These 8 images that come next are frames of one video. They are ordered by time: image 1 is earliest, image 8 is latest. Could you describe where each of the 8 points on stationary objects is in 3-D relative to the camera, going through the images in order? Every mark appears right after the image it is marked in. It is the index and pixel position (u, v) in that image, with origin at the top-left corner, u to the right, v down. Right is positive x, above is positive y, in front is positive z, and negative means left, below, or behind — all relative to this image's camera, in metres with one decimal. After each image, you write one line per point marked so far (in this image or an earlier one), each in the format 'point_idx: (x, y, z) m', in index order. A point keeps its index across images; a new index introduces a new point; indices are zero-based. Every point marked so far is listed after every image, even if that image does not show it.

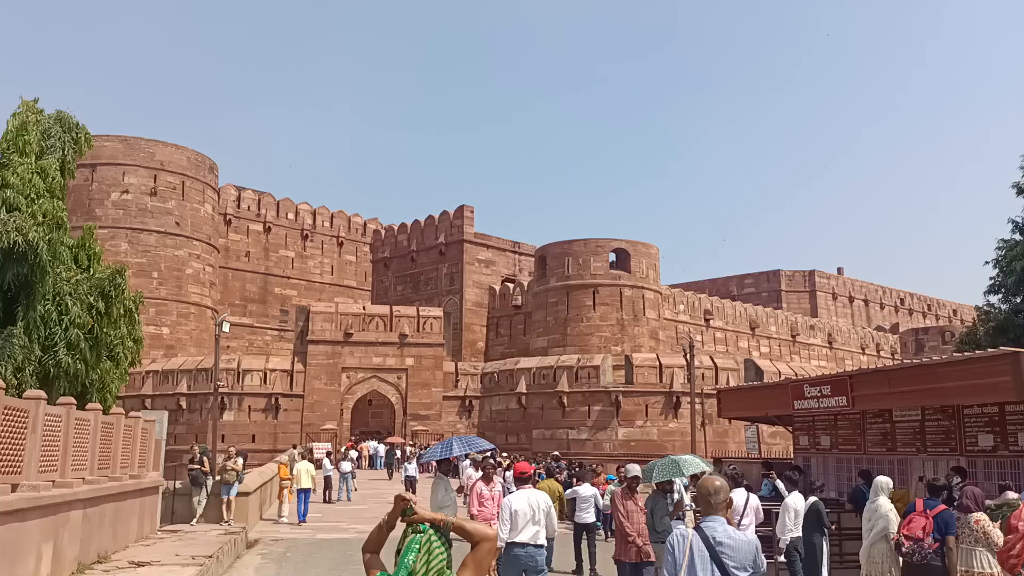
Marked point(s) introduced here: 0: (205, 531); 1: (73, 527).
0: (-3.6, -2.9, +10.2) m
1: (-3.6, -1.9, +7.0) m
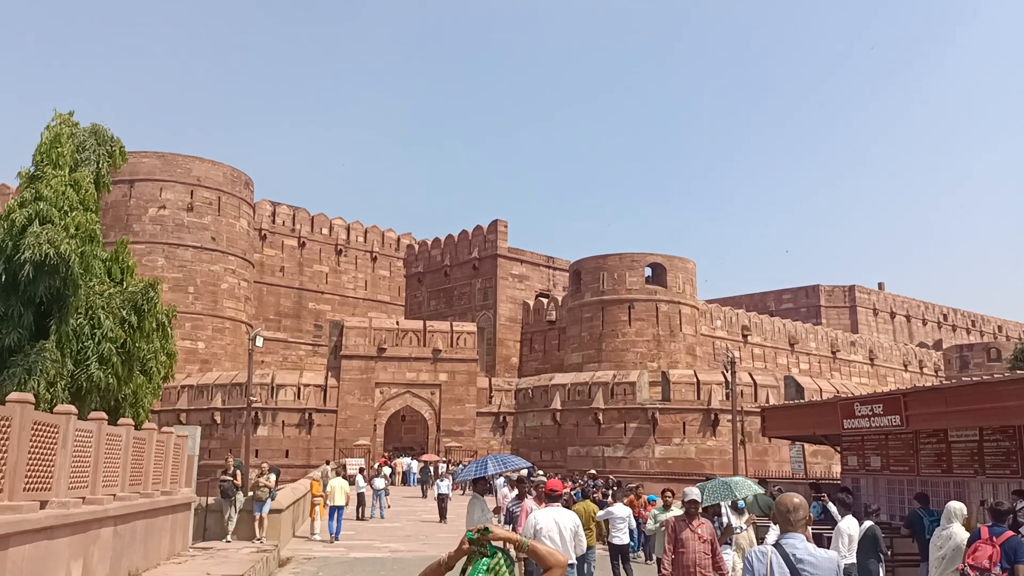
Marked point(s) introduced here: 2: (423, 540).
0: (-3.2, -3.1, +10.1) m
1: (-3.3, -2.0, +6.9) m
2: (-1.4, -3.9, +13.2) m
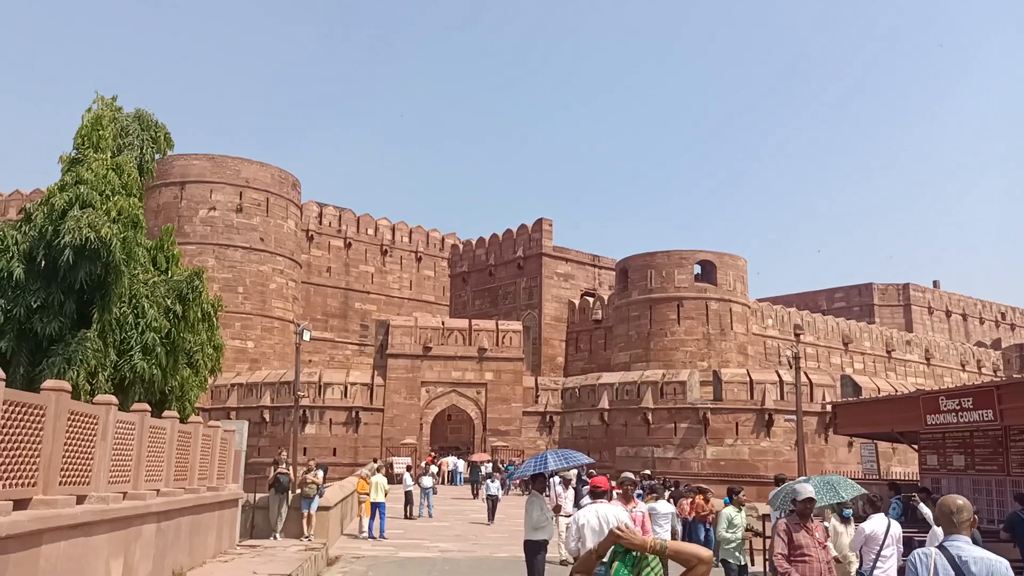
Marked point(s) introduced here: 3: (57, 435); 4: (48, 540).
0: (-2.6, -2.9, +9.8) m
1: (-2.8, -1.9, +6.6) m
2: (-0.6, -3.8, +12.8) m
3: (-2.7, -0.9, +5.1) m
4: (-2.6, -1.4, +4.9) m
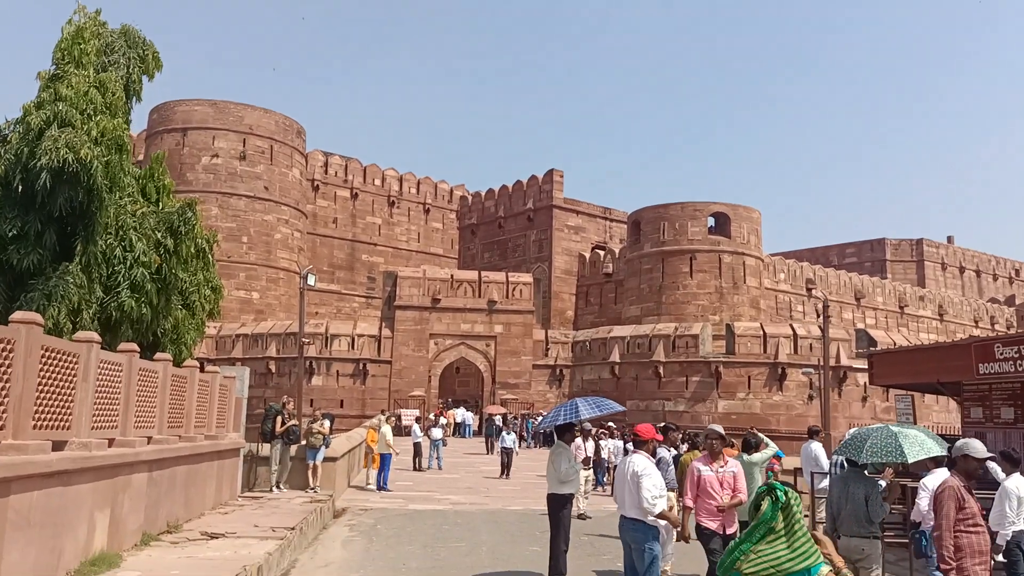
0: (-2.4, -2.3, +9.3) m
1: (-2.7, -1.4, +6.1) m
2: (-0.4, -3.0, +12.4) m
3: (-2.5, -0.4, +4.5) m
4: (-2.5, -1.0, +4.3) m
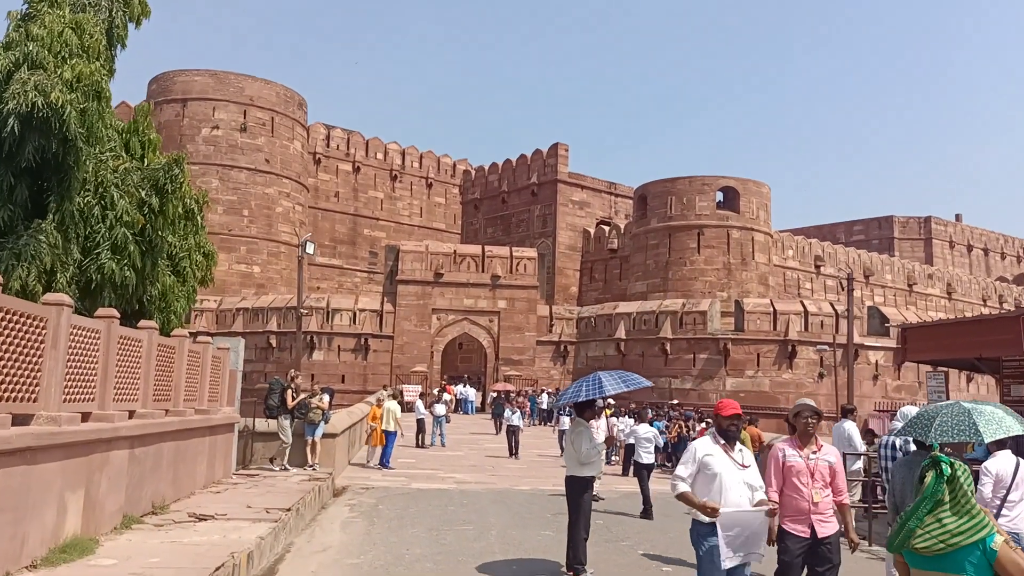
0: (-2.3, -1.9, +8.8) m
1: (-2.6, -1.2, +5.6) m
2: (-0.3, -2.5, +11.9) m
3: (-2.5, -0.2, +4.0) m
4: (-2.4, -0.8, +3.8) m
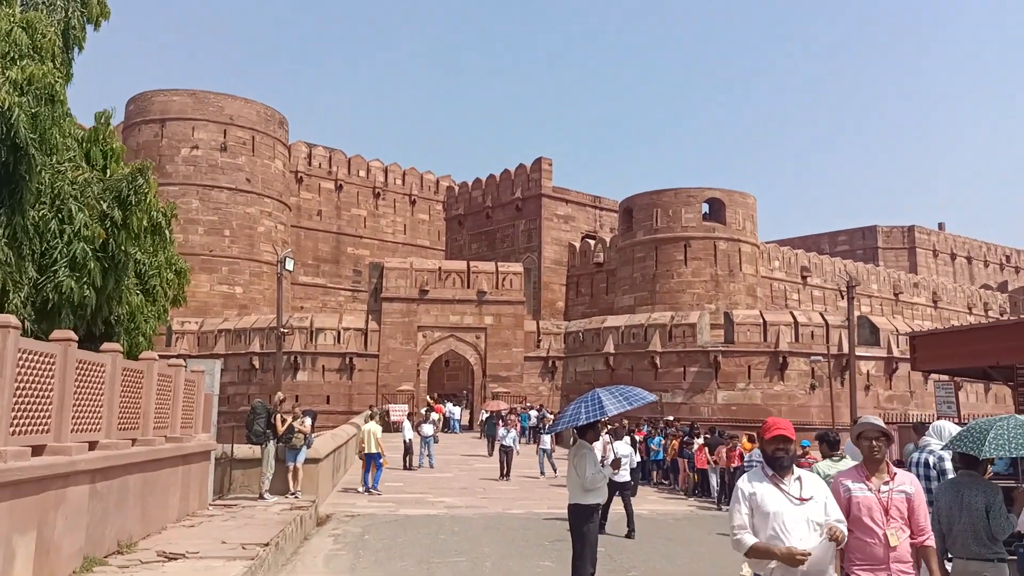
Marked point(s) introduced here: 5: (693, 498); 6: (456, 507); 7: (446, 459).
0: (-2.4, -2.1, +8.3) m
1: (-2.6, -1.3, +5.1) m
2: (-0.4, -2.7, +11.5) m
3: (-2.5, -0.3, +3.5) m
4: (-2.4, -0.9, +3.3) m
5: (+2.5, -2.9, +12.0) m
6: (-0.7, -2.6, +10.1) m
7: (-1.3, -3.4, +17.0) m
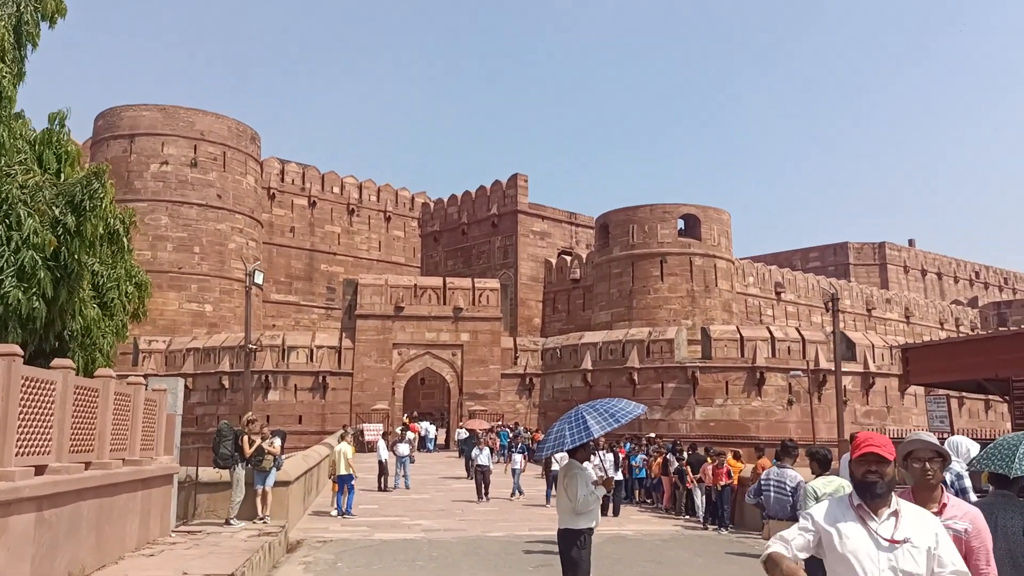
0: (-2.5, -2.2, +7.9) m
1: (-2.7, -1.4, +4.6) m
2: (-0.7, -2.9, +11.1) m
3: (-2.5, -0.3, +3.1) m
4: (-2.4, -0.9, +2.9) m
5: (+2.2, -3.1, +11.6) m
6: (-0.9, -2.7, +9.7) m
7: (-1.7, -3.7, +16.5) m
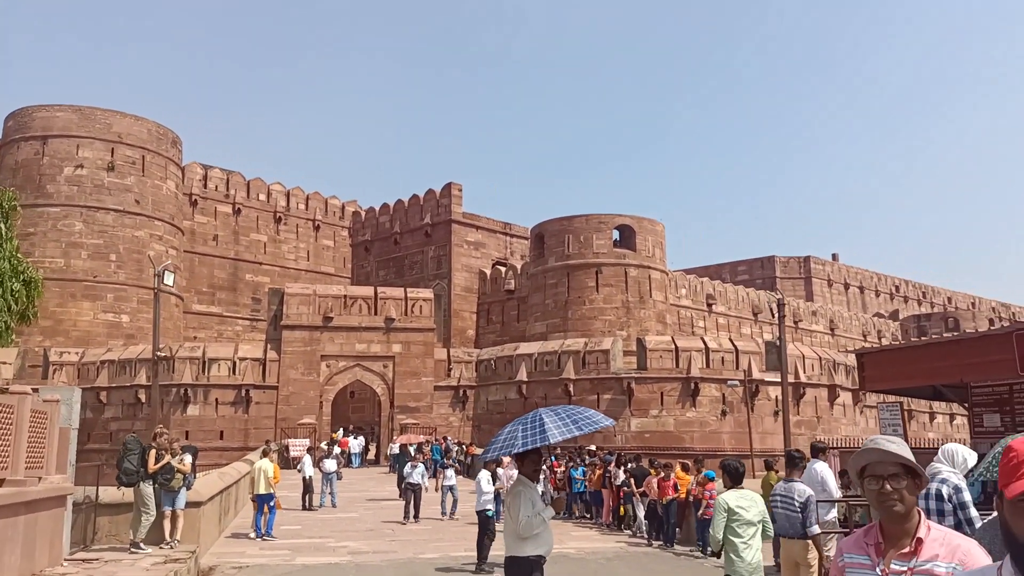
0: (-3.1, -2.2, +7.0) m
1: (-2.9, -1.3, +3.8) m
2: (-1.5, -3.0, +10.3) m
3: (-2.7, -0.3, +2.3) m
4: (-2.6, -0.8, +2.1) m
5: (+1.4, -3.2, +11.1) m
6: (-1.6, -2.8, +9.0) m
7: (-3.0, -3.8, +15.7) m
